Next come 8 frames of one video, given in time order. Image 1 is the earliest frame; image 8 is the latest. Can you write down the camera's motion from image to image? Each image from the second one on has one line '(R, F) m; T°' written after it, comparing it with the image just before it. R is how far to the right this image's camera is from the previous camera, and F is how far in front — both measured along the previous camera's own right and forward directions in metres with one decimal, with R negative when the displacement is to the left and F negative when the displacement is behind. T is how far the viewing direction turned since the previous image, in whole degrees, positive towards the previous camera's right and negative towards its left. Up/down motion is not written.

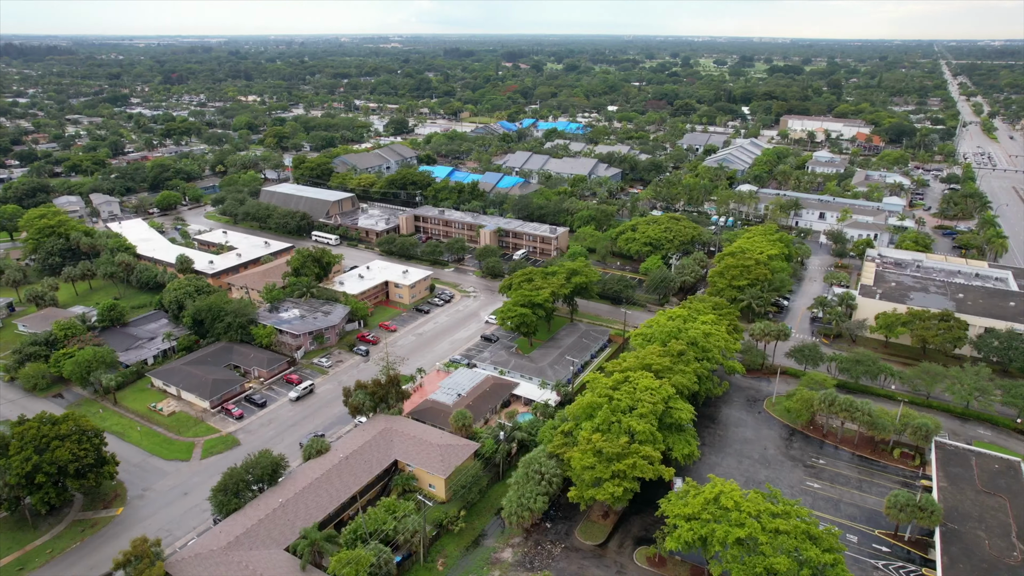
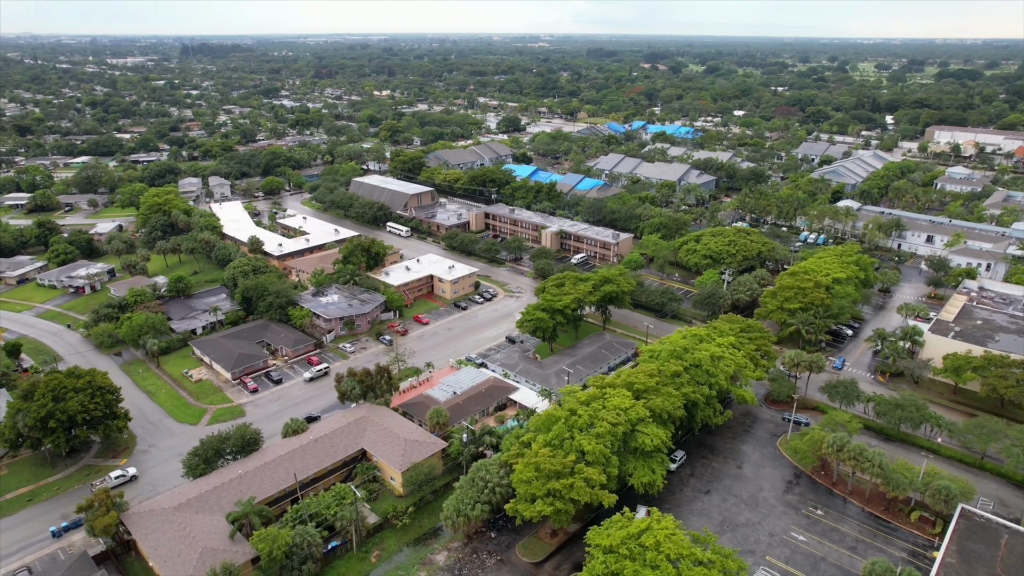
(+7.1, +1.3) m; -12°
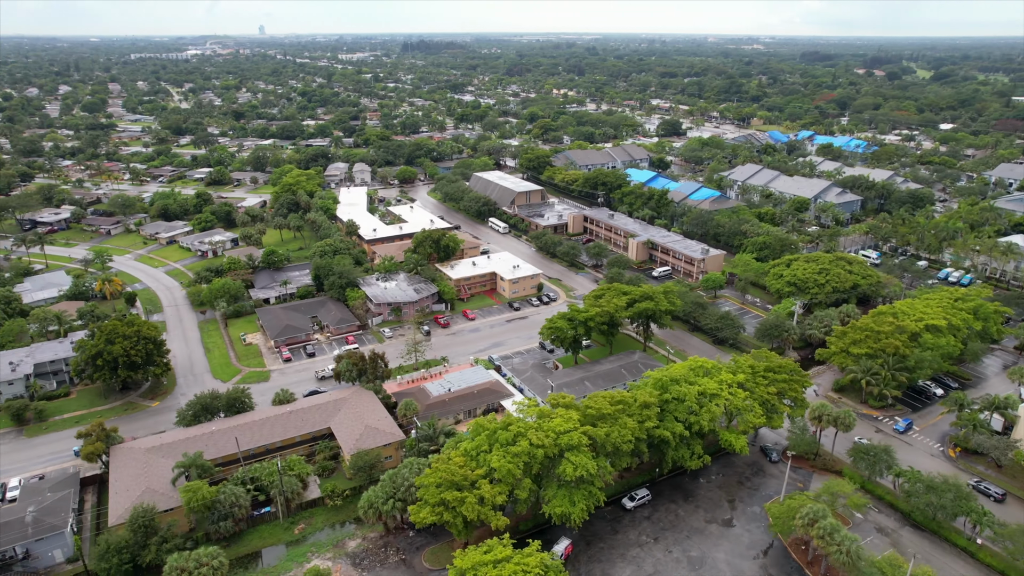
(+9.9, +2.2) m; -16°
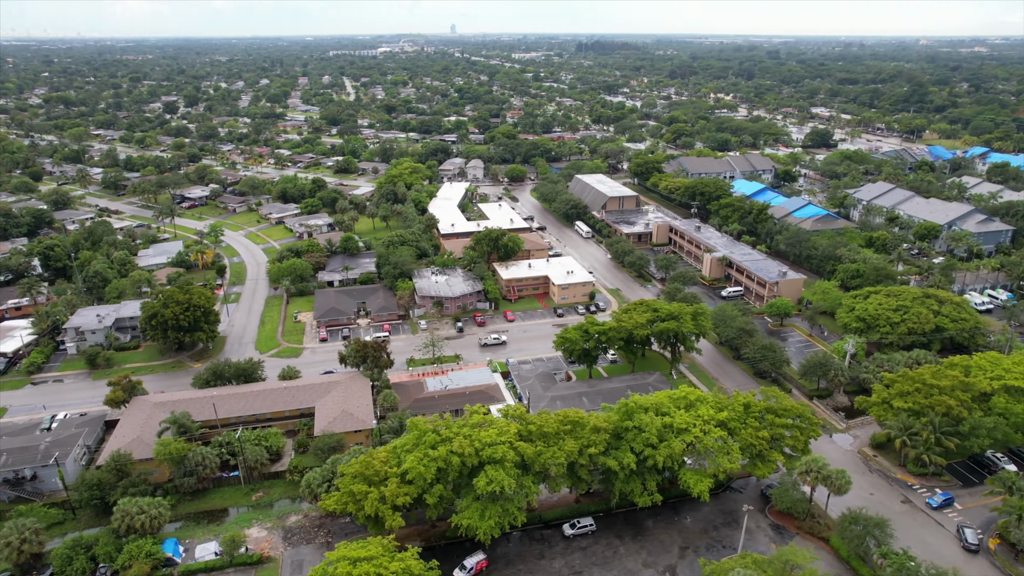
(+8.6, +1.7) m; -14°
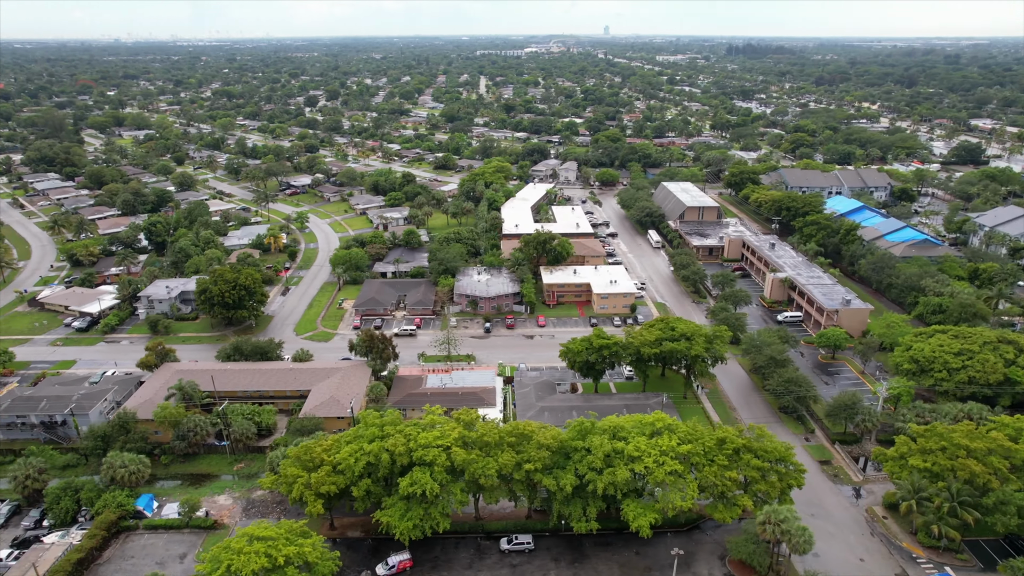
(+7.2, +1.2) m; -12°
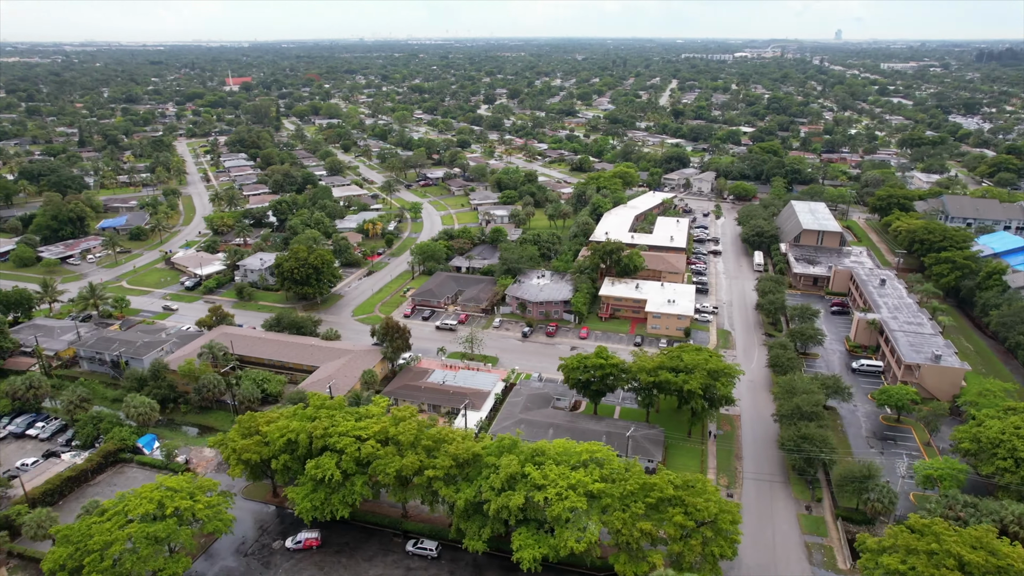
(+10.0, +2.2) m; -16°
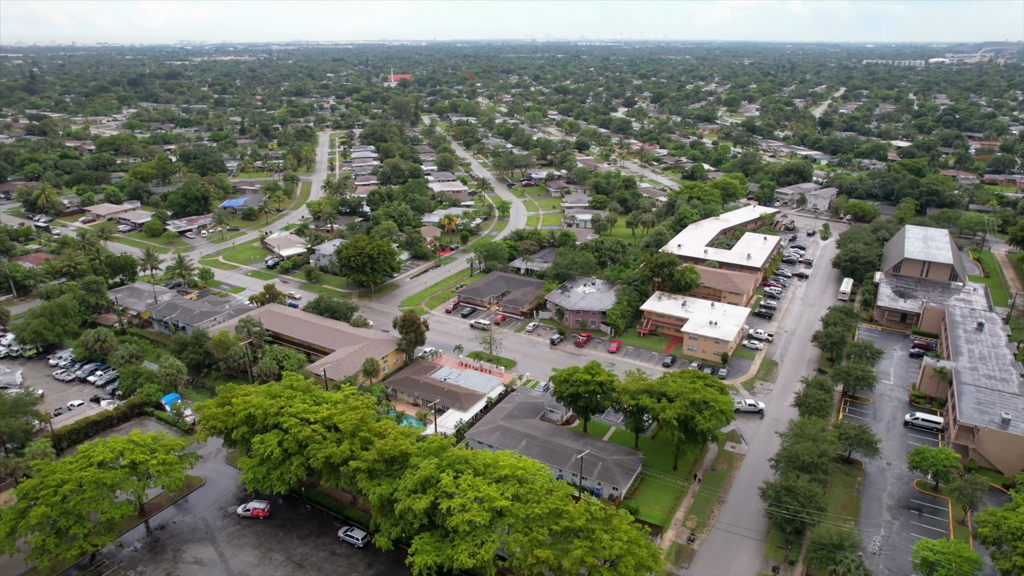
(+8.1, +1.5) m; -13°
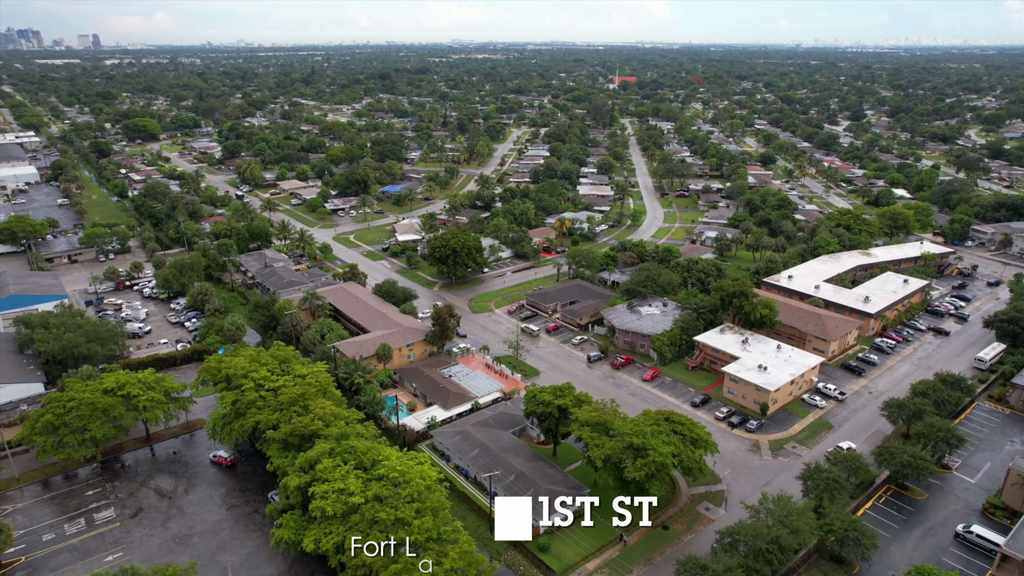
(+11.9, +3.0) m; -20°
